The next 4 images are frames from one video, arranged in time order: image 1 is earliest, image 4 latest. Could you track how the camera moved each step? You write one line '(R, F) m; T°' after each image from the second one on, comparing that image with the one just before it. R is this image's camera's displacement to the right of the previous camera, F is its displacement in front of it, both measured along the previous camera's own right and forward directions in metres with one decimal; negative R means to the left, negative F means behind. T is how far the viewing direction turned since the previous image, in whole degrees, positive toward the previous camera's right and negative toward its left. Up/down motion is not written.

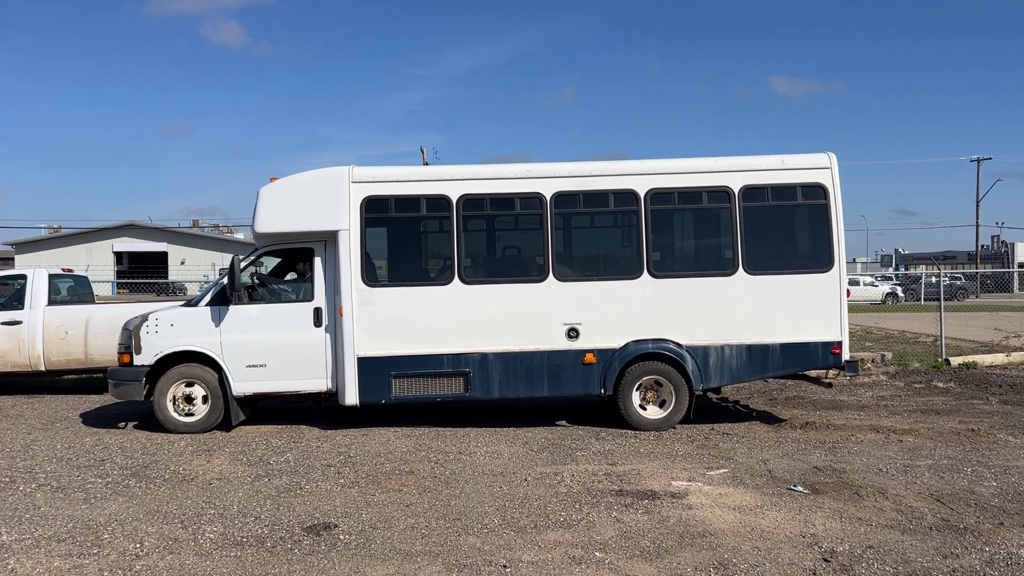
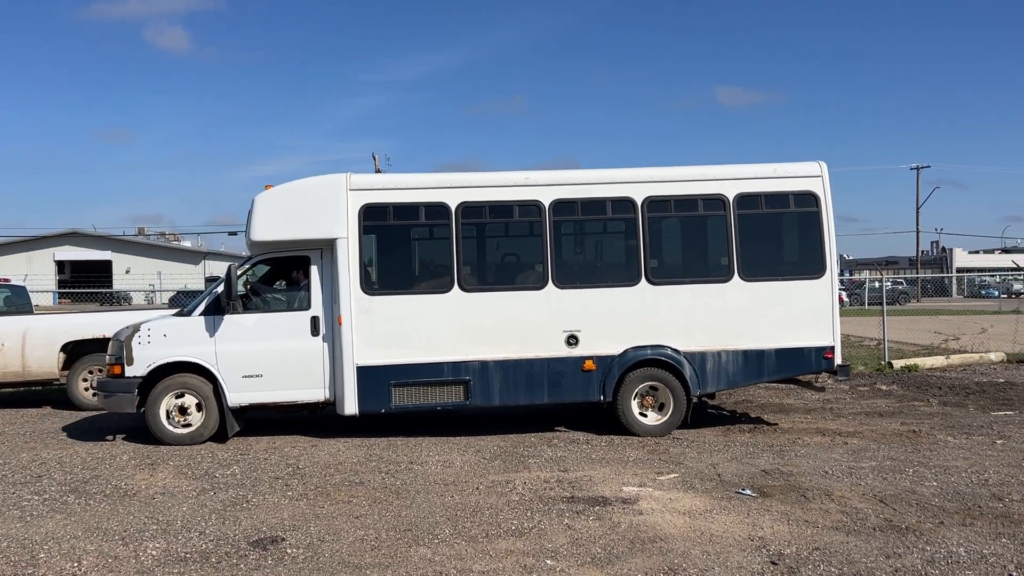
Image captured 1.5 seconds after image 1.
(-0.4, 0.0) m; +3°
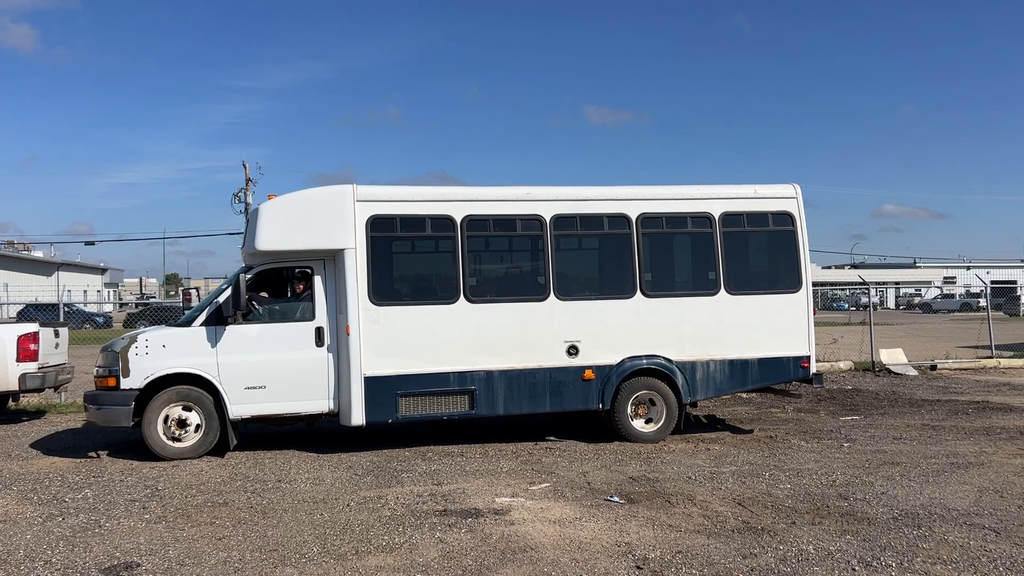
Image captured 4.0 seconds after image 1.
(-0.9, -0.1) m; +6°
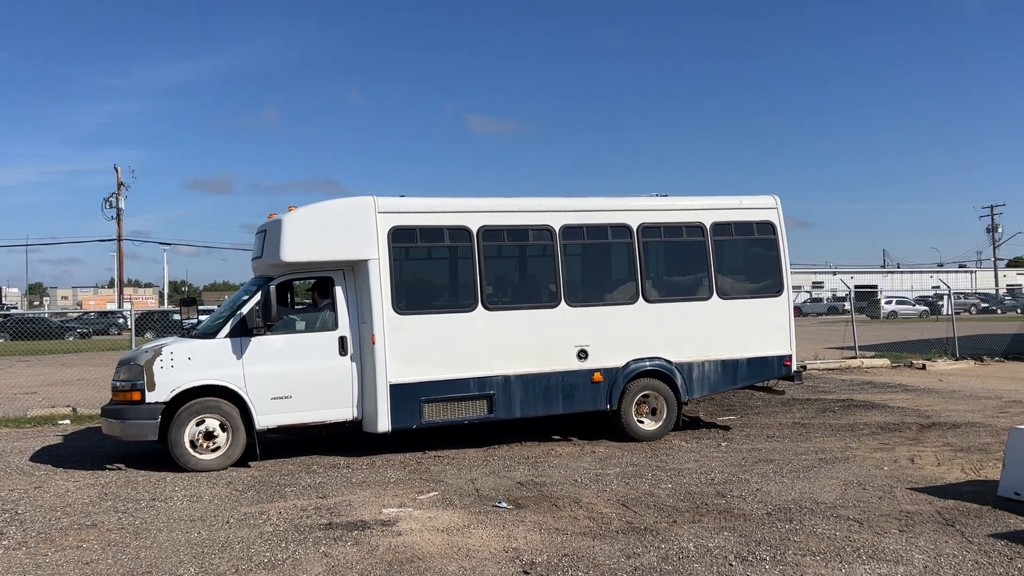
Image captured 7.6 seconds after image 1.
(-1.1, -0.3) m; +6°
